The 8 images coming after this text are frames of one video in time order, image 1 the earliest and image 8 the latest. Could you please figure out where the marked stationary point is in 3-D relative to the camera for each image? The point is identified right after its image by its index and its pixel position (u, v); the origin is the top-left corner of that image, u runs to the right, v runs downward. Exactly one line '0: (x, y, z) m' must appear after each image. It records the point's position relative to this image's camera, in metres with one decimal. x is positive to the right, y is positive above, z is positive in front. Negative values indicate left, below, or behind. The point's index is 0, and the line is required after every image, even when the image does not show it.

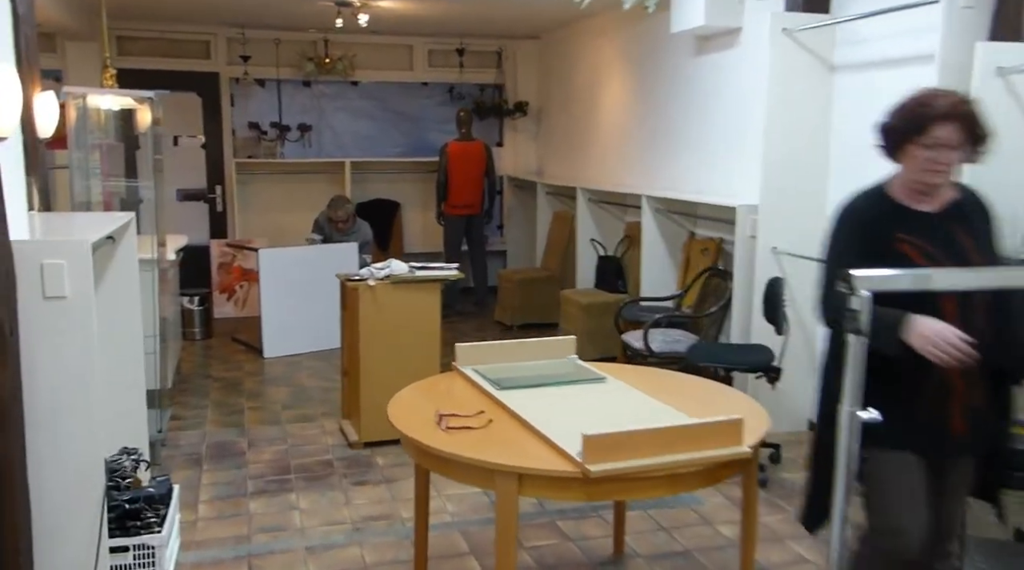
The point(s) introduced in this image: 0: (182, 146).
0: (-2.9, +1.2, +7.8) m
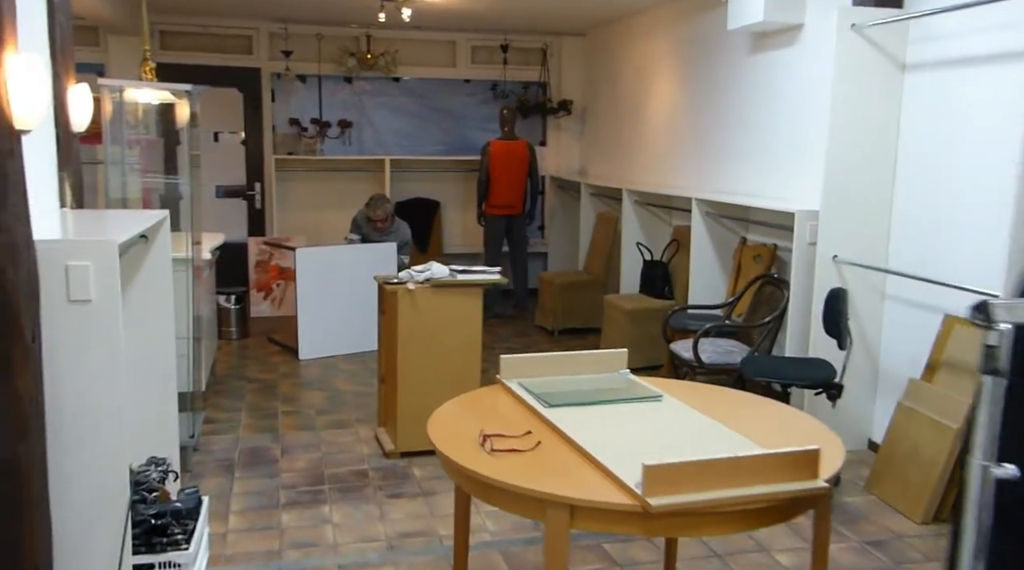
0: (-2.5, +1.2, +7.7) m
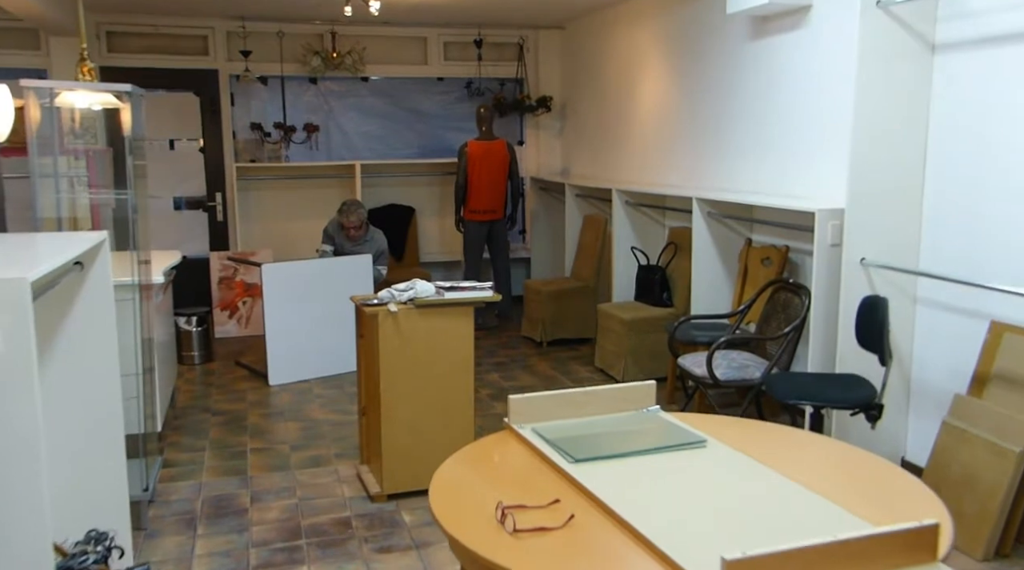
0: (-2.7, +1.1, +7.1) m
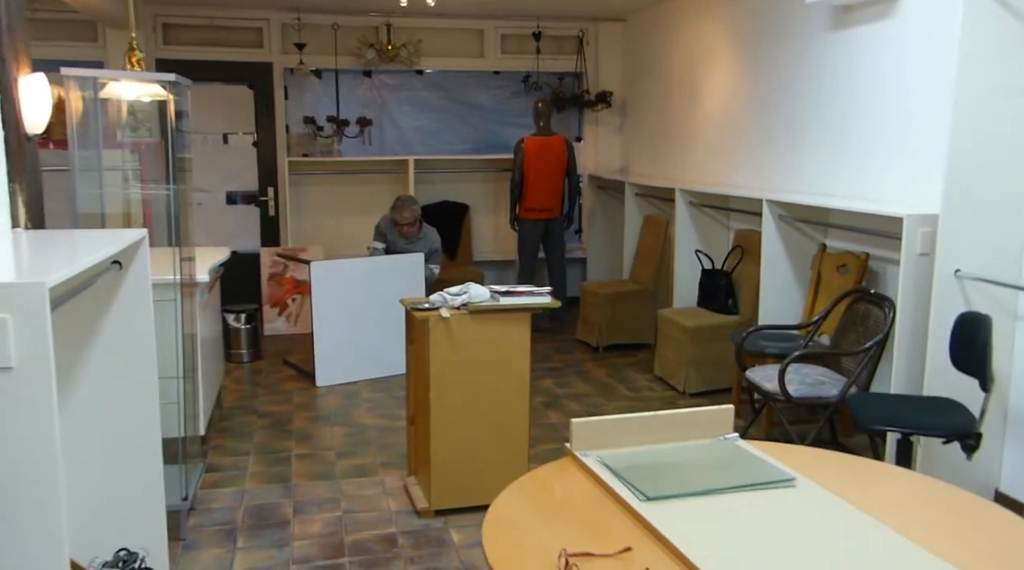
0: (-2.2, +1.1, +7.0) m
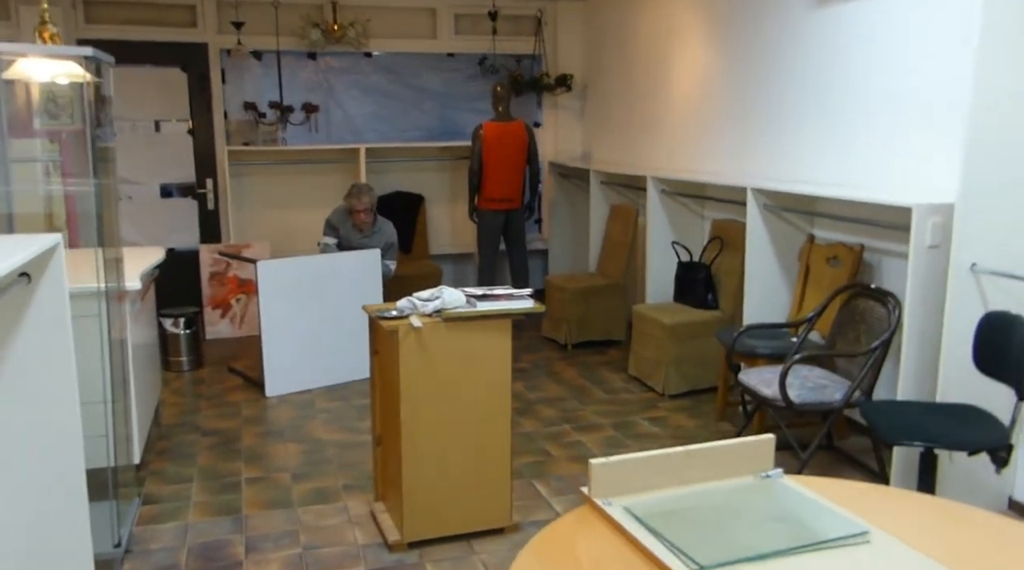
0: (-2.5, +1.1, +6.5) m
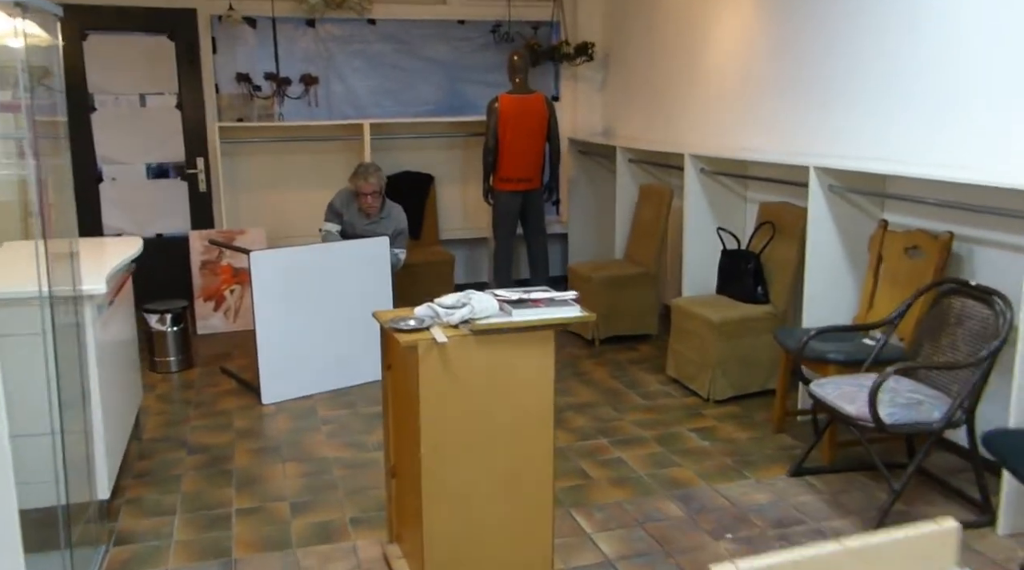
0: (-2.4, +1.2, +5.9) m
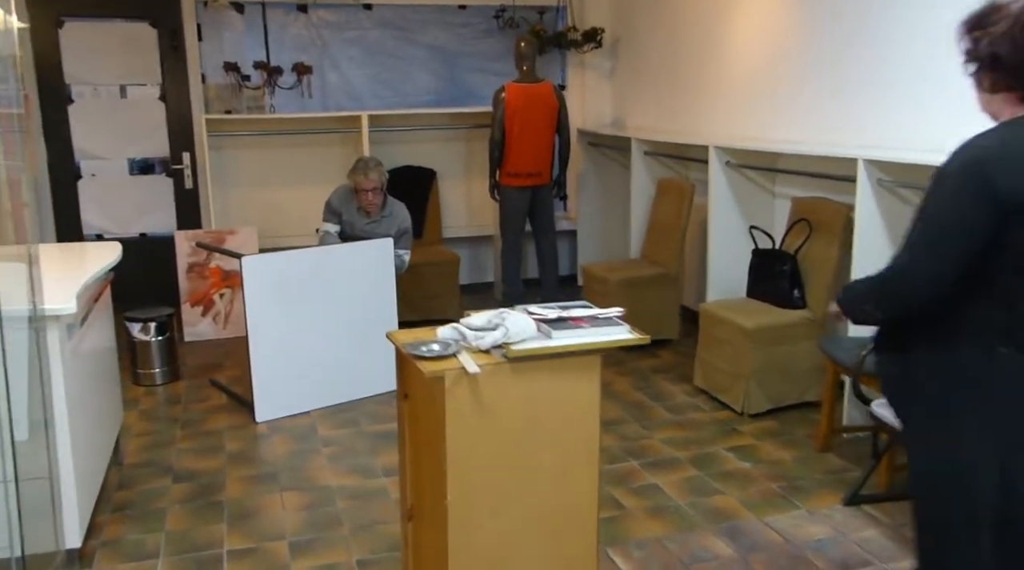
0: (-2.4, +1.2, +5.5) m
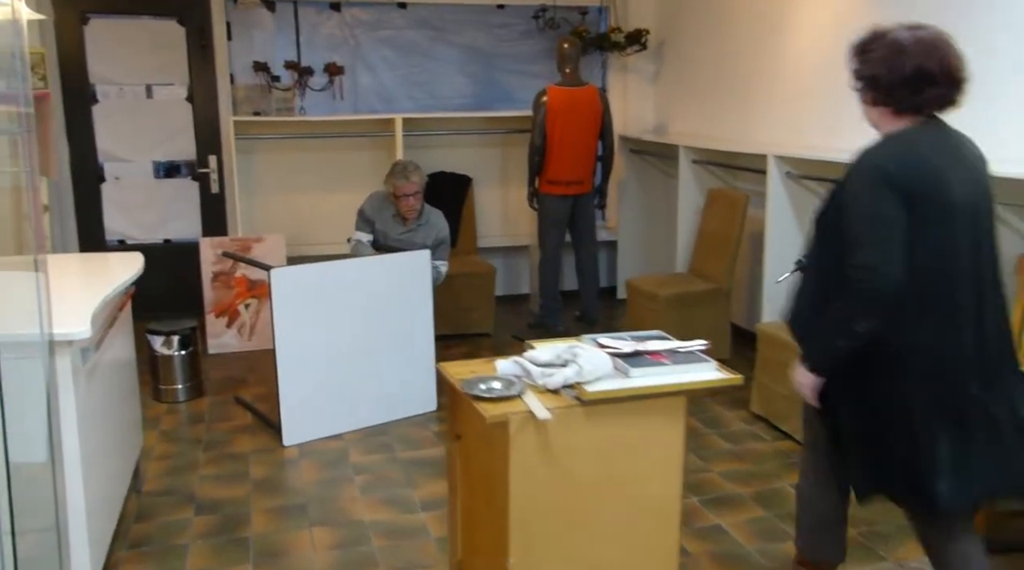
0: (-2.1, +1.1, +5.3) m
